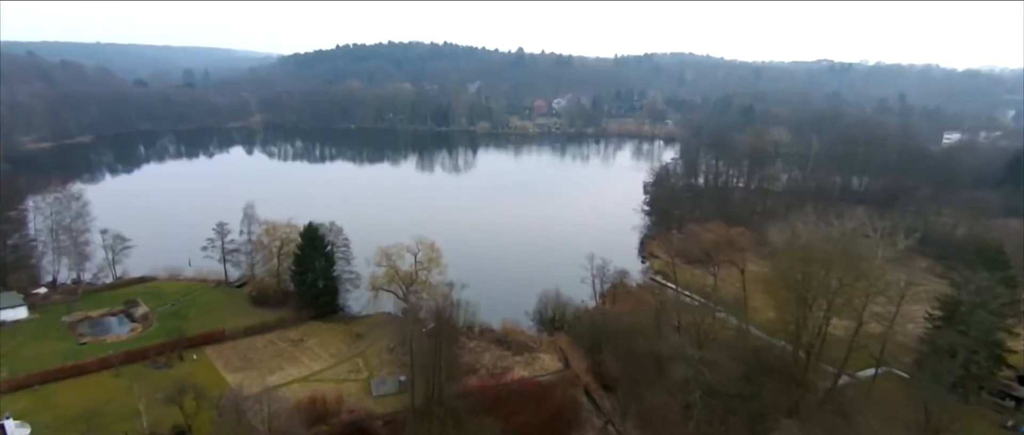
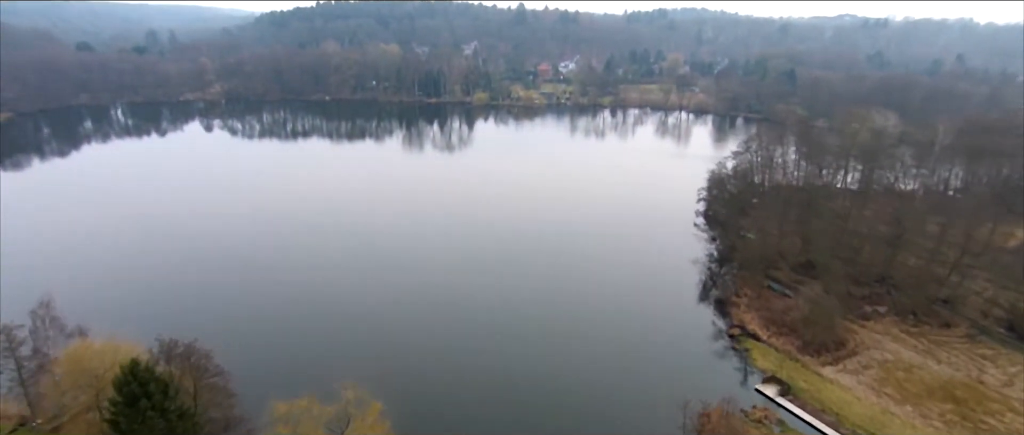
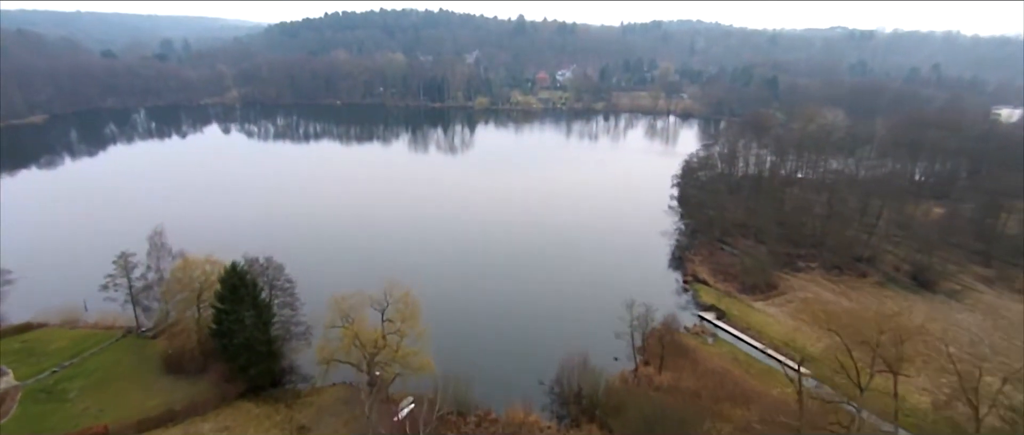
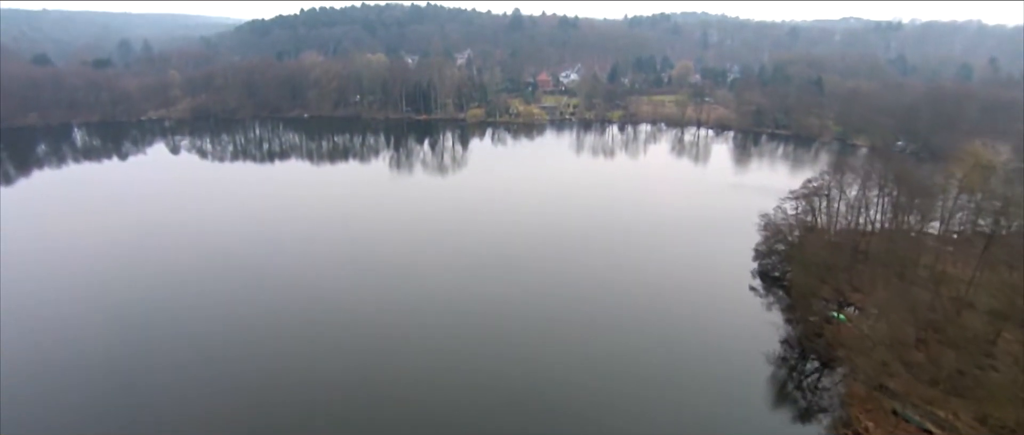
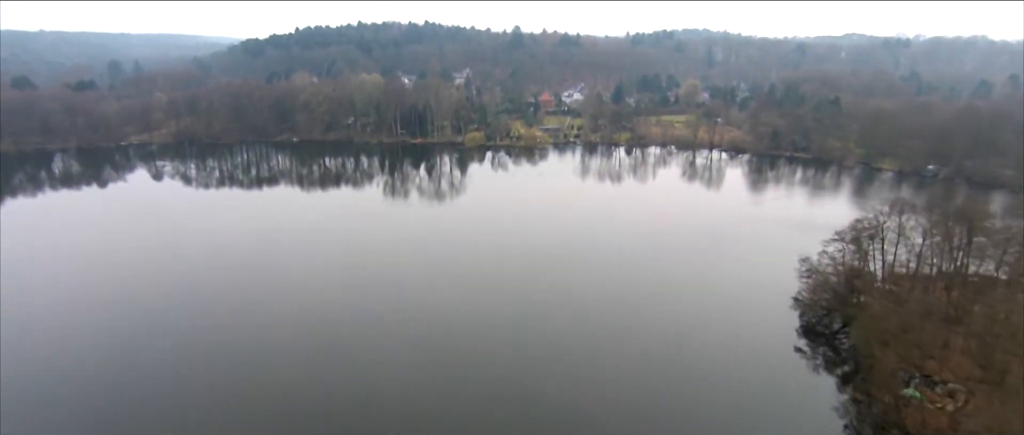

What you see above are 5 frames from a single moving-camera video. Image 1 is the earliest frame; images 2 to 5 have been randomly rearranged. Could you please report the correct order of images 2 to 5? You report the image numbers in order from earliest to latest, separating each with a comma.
3, 2, 4, 5
